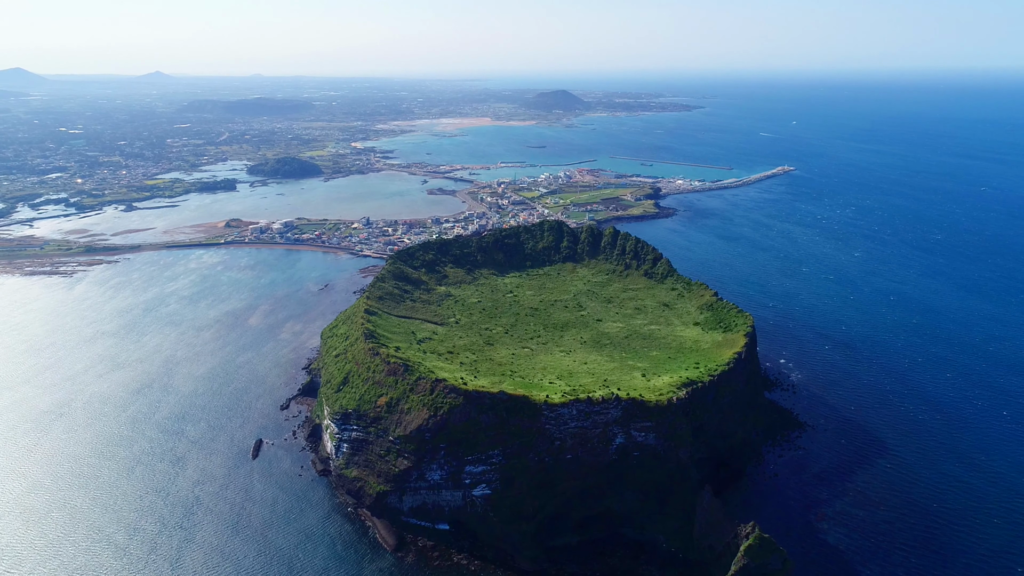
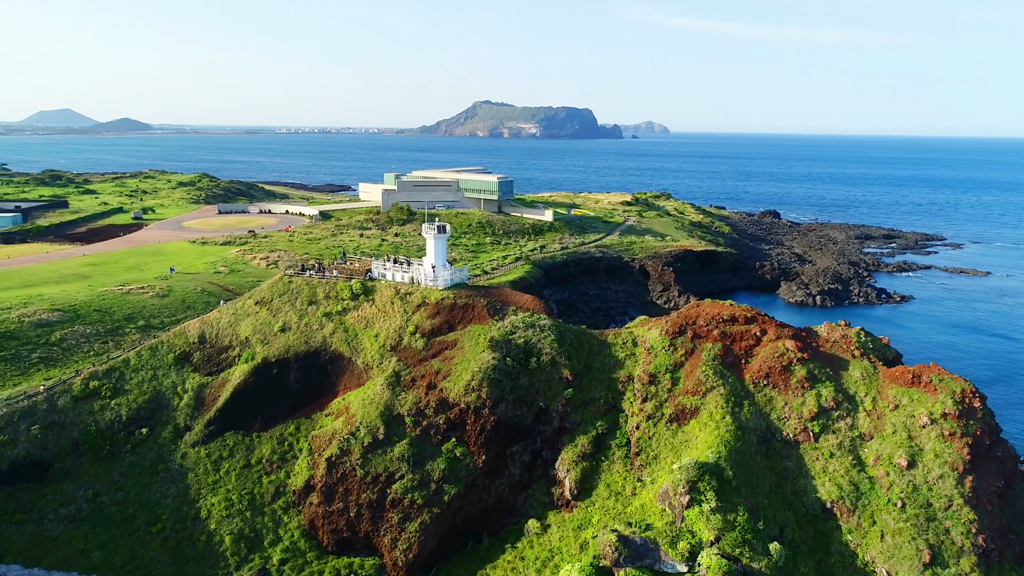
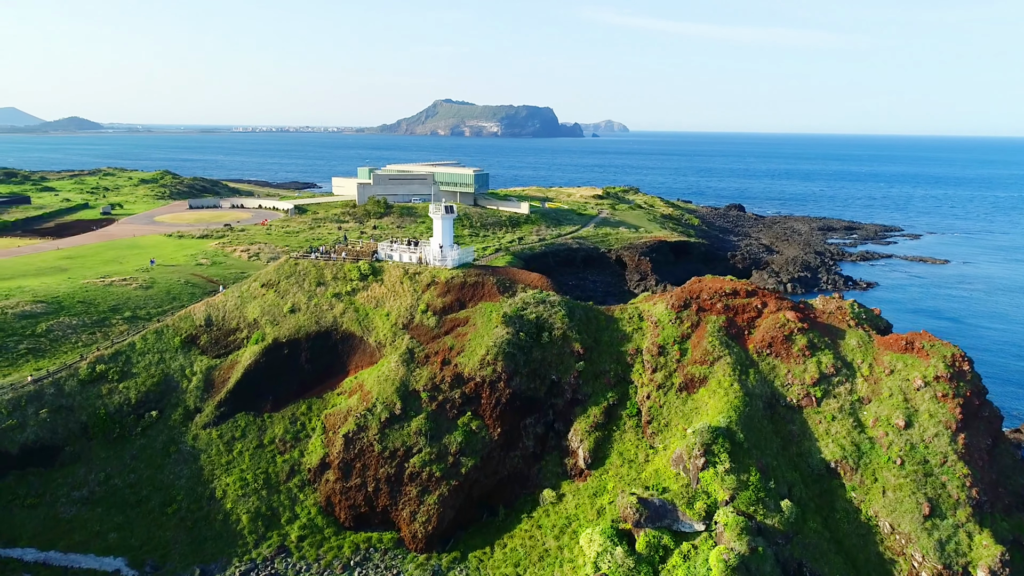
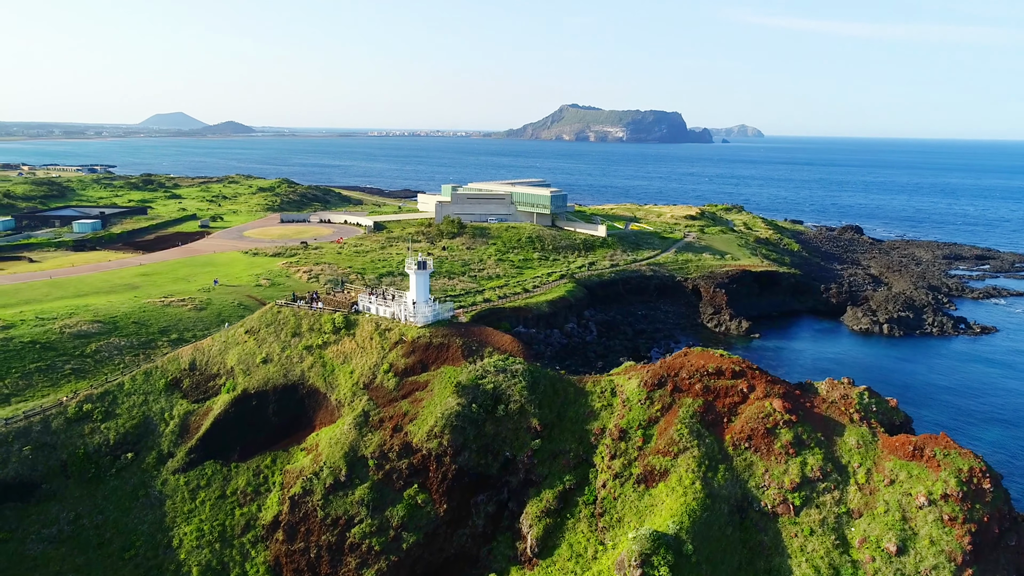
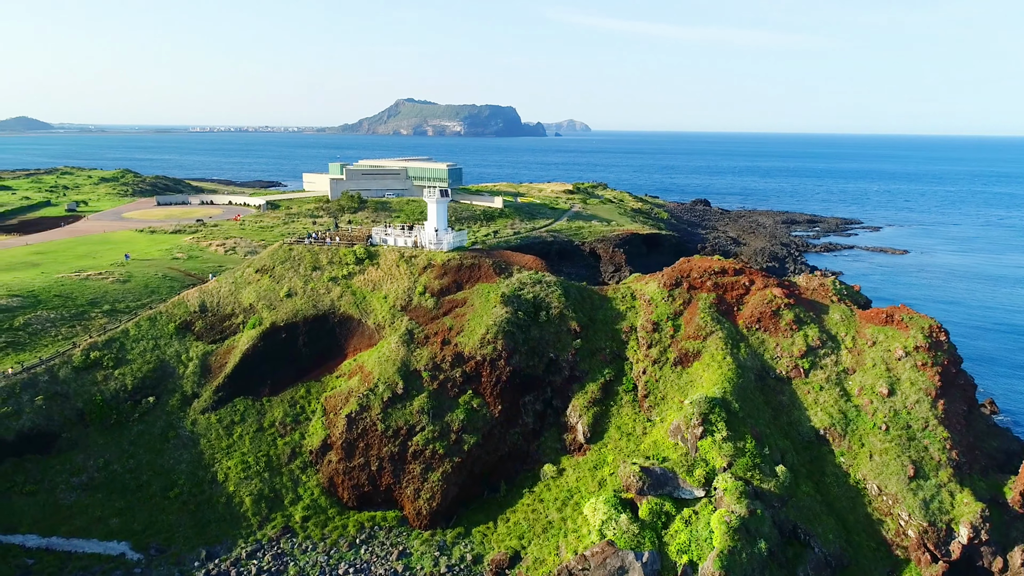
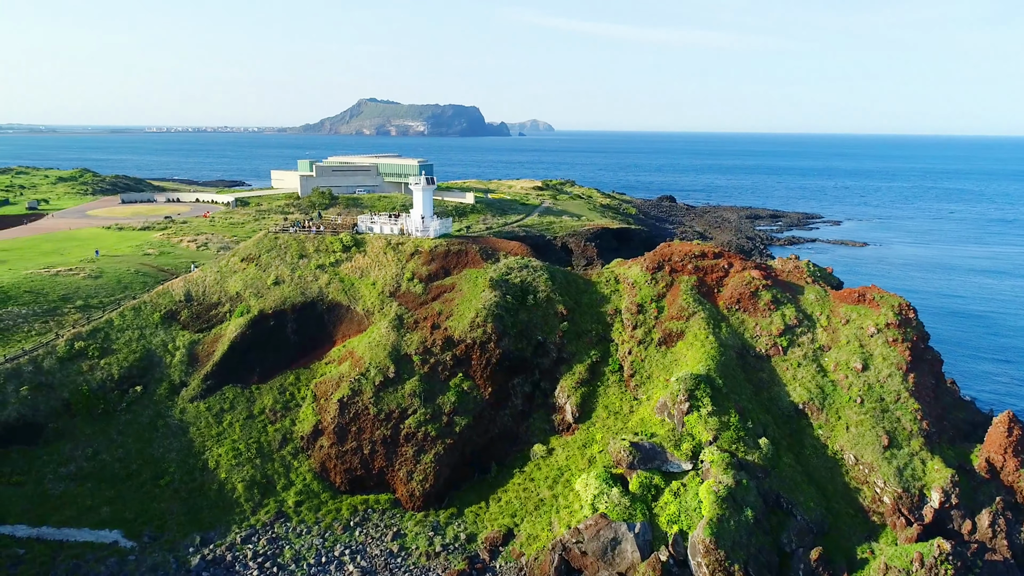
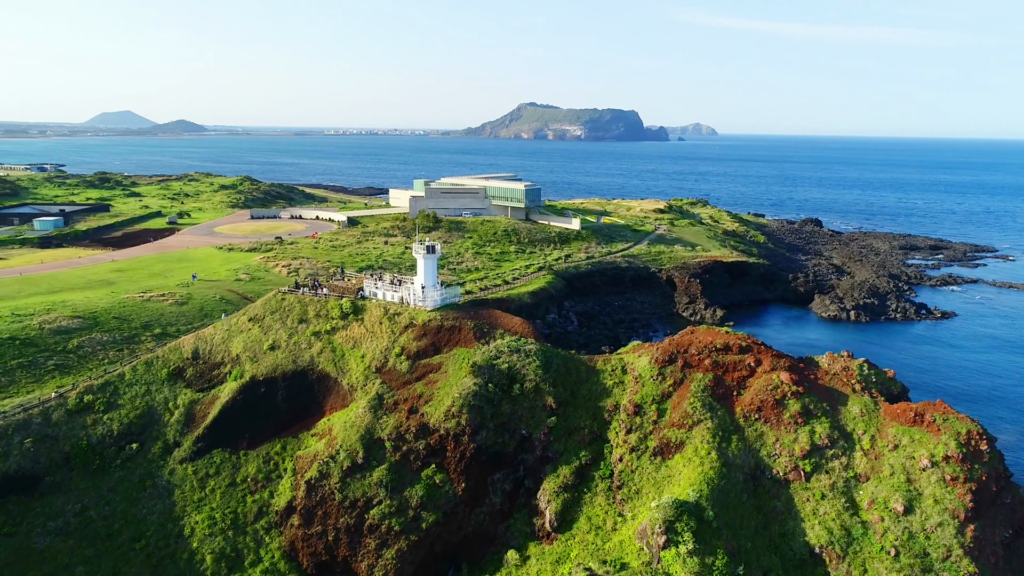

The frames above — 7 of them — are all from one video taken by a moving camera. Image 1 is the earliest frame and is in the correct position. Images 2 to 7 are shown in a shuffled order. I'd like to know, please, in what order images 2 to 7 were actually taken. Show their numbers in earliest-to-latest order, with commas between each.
6, 5, 3, 2, 7, 4
